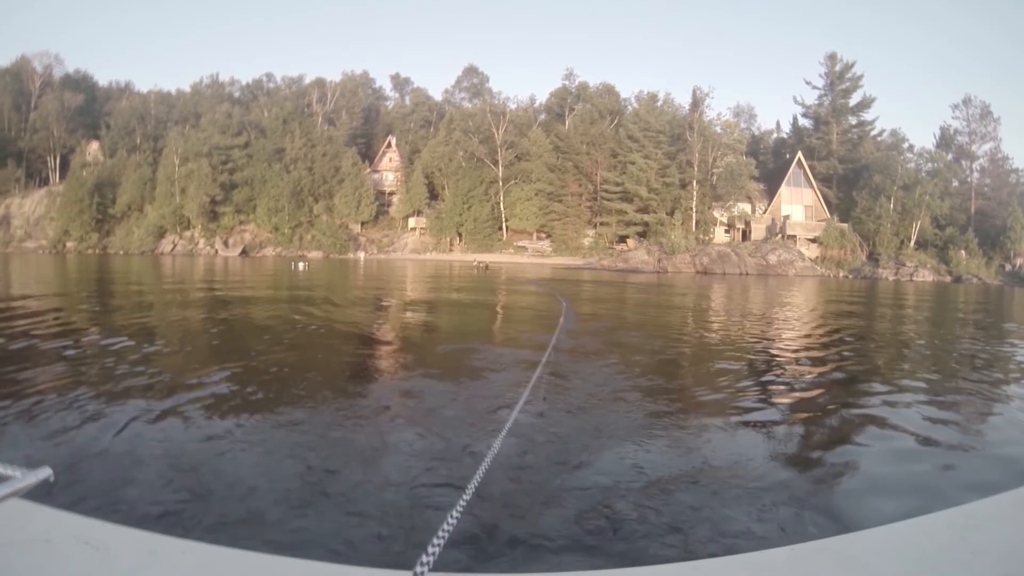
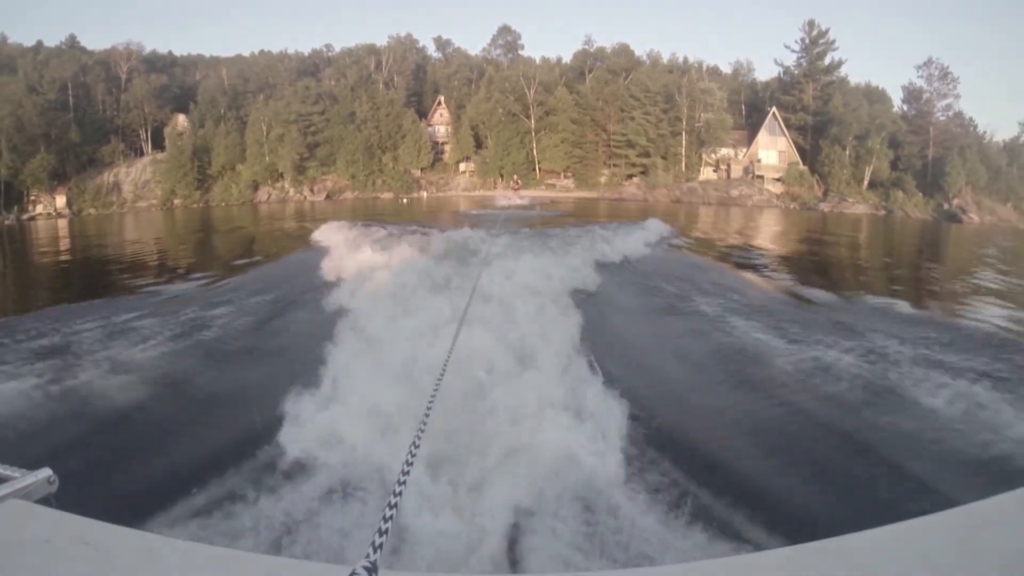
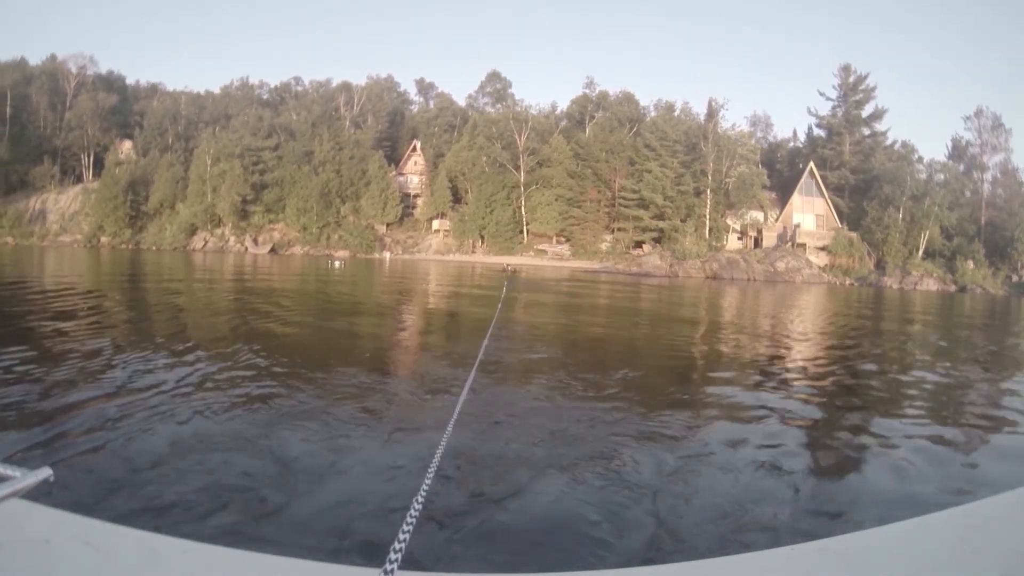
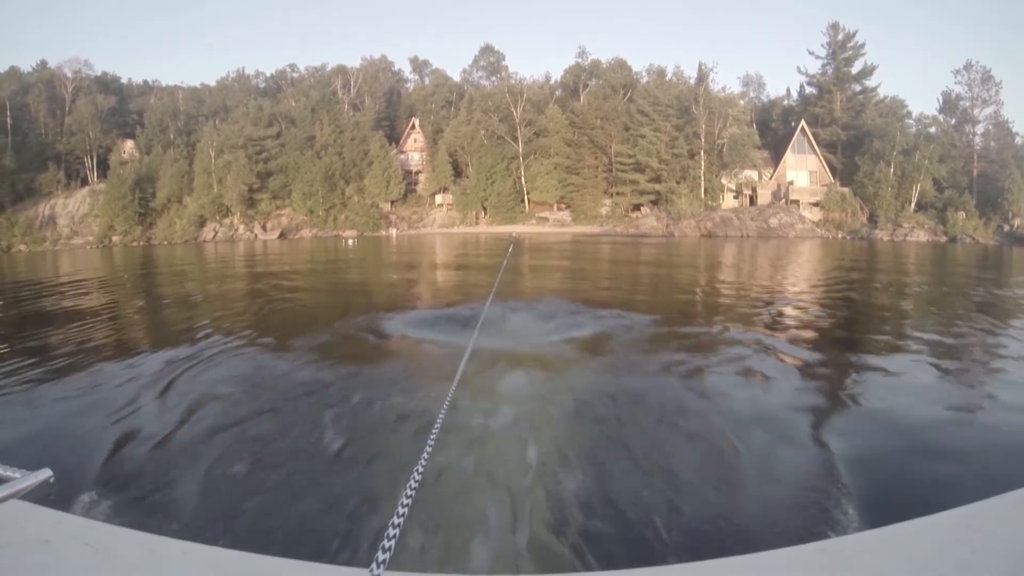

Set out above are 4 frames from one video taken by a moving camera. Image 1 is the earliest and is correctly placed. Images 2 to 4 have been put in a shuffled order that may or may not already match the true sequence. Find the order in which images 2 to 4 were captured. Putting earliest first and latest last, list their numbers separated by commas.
3, 4, 2
